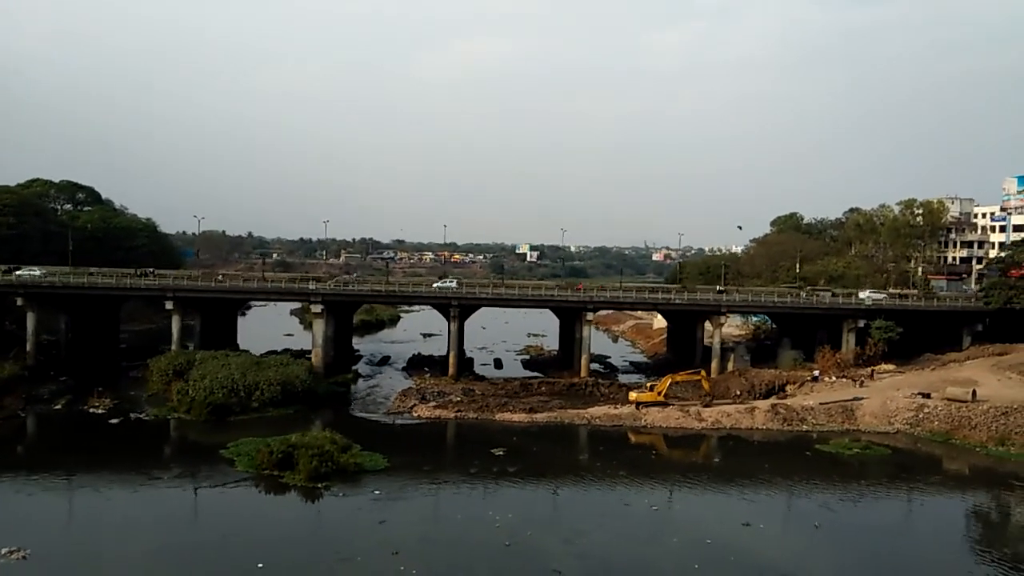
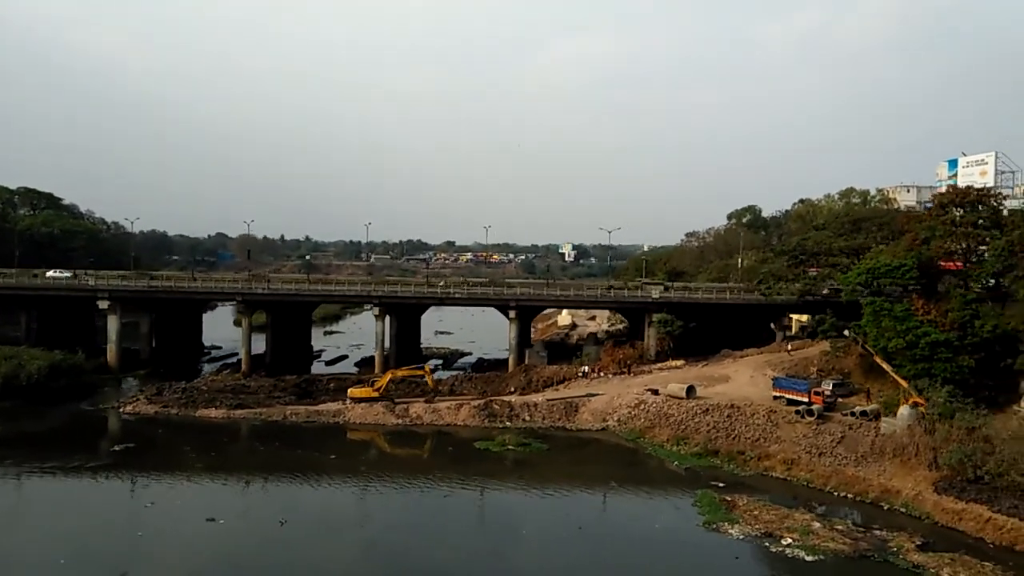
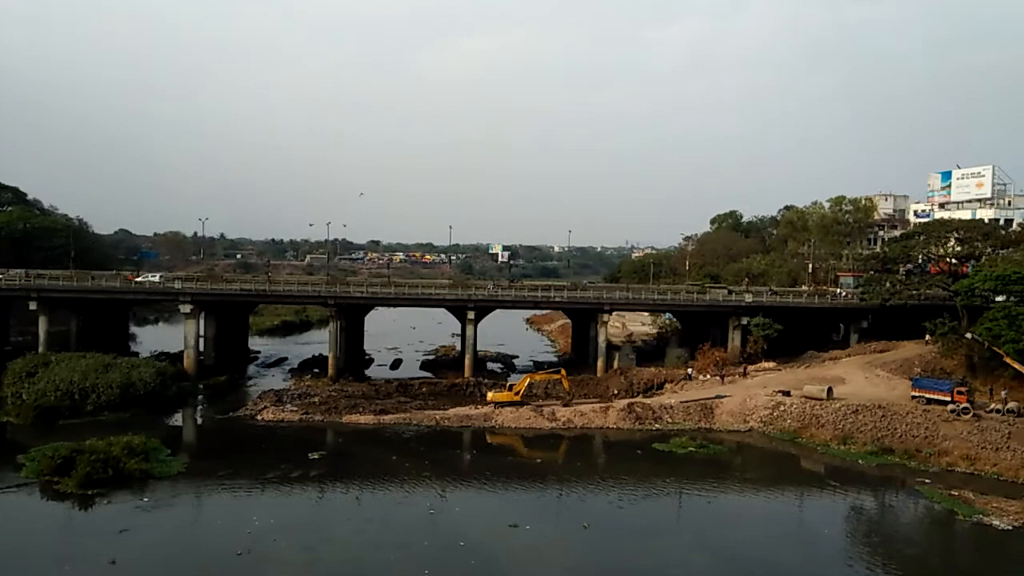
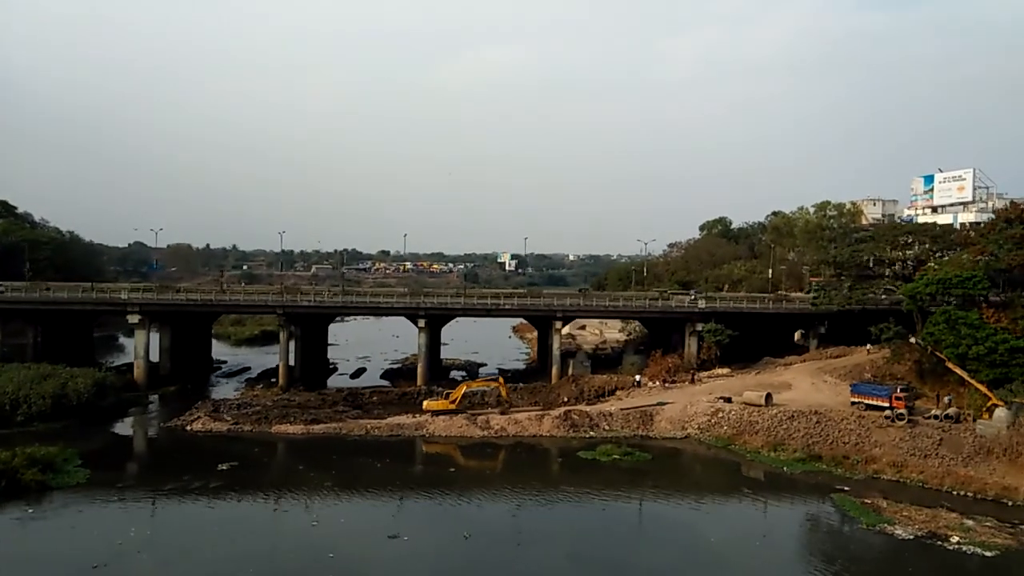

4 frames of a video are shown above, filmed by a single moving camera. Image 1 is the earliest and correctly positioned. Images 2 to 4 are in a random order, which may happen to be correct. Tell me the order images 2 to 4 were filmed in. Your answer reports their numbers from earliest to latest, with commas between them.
3, 4, 2
